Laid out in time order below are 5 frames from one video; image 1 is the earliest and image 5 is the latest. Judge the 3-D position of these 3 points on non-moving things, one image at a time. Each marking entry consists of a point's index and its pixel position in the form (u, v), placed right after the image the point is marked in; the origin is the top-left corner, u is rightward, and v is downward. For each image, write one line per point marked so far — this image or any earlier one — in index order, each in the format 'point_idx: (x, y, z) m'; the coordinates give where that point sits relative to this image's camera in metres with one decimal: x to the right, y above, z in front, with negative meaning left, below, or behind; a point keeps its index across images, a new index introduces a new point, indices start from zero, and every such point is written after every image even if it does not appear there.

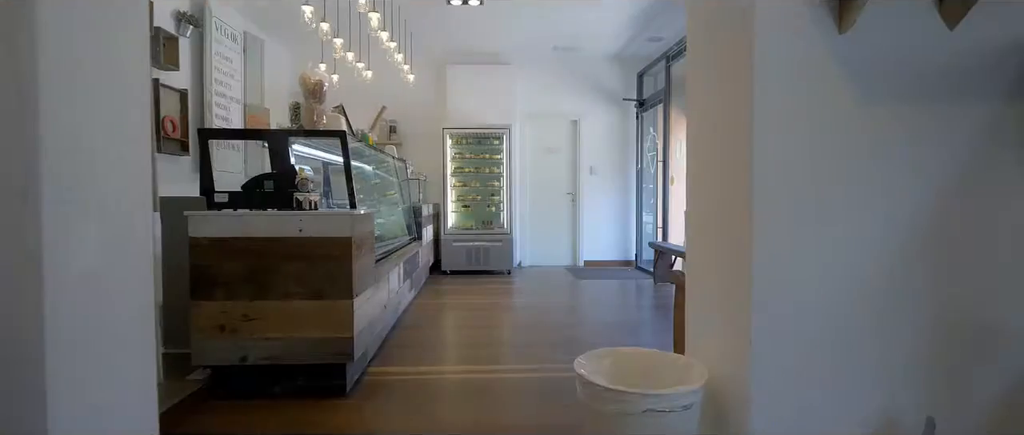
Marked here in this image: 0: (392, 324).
0: (-0.6, -0.6, +3.6) m
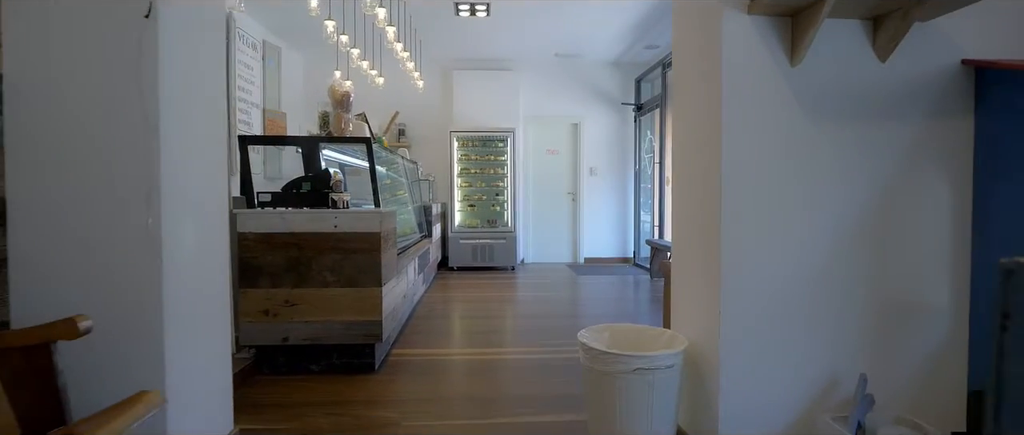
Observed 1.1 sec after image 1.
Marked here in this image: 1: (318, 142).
0: (-0.6, -0.5, +3.9) m
1: (-0.9, +0.3, +3.1) m
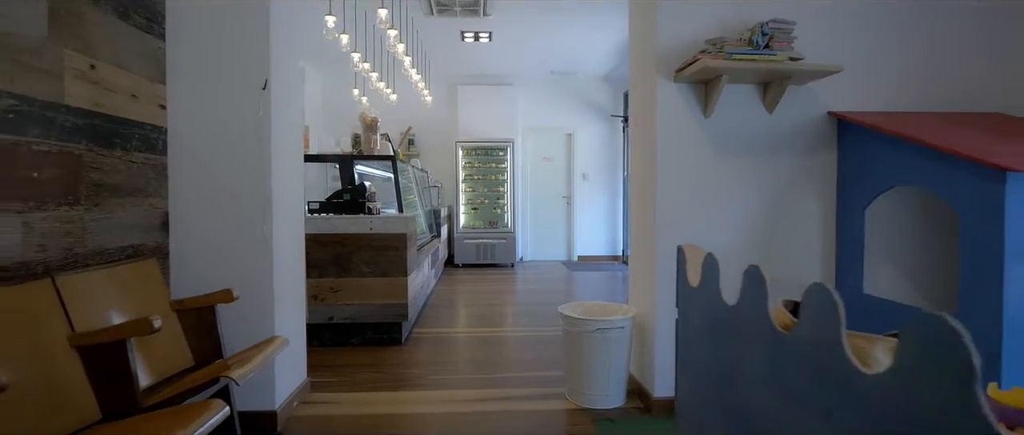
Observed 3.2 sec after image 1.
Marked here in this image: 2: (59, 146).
0: (-0.6, -0.6, +4.6) m
1: (-0.9, +0.3, +3.8) m
2: (-1.0, +0.2, +1.6) m
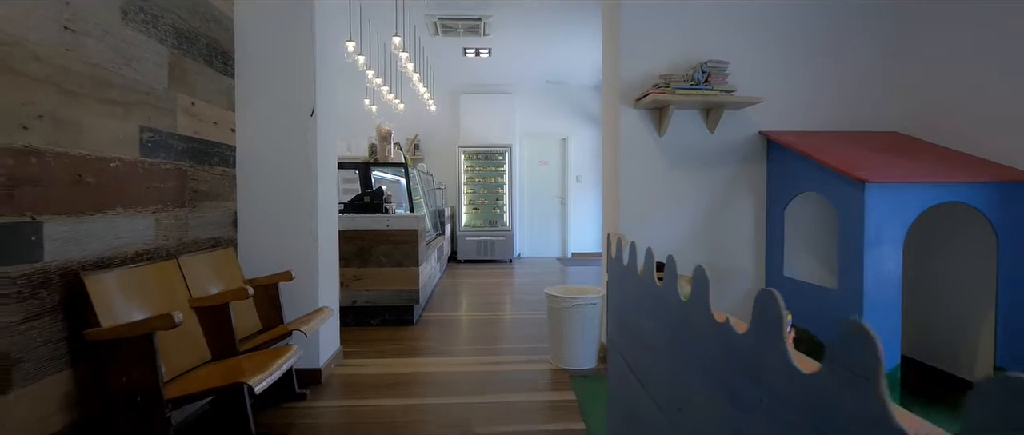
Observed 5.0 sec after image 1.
0: (-0.6, -0.6, +5.1) m
1: (-0.9, +0.3, +4.4) m
2: (-1.1, +0.2, +2.1) m
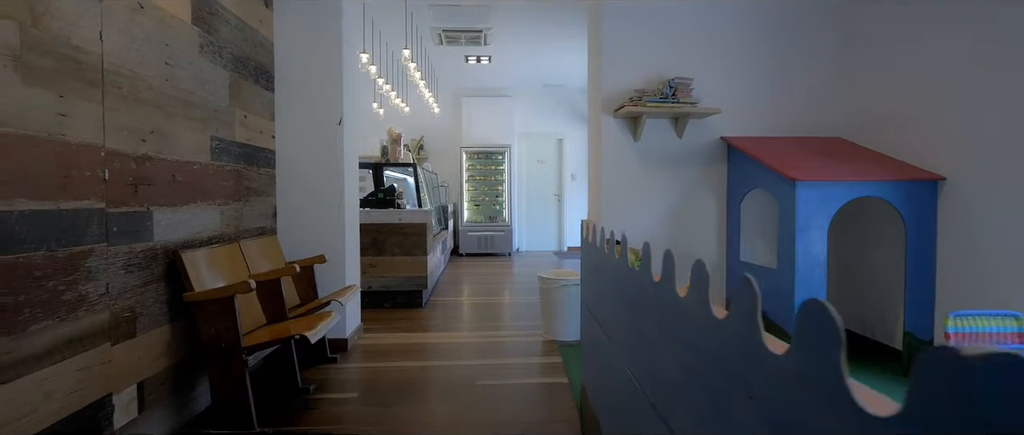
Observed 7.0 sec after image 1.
0: (-0.6, -0.5, +5.6) m
1: (-0.9, +0.4, +4.9) m
2: (-1.1, +0.2, +2.6) m
